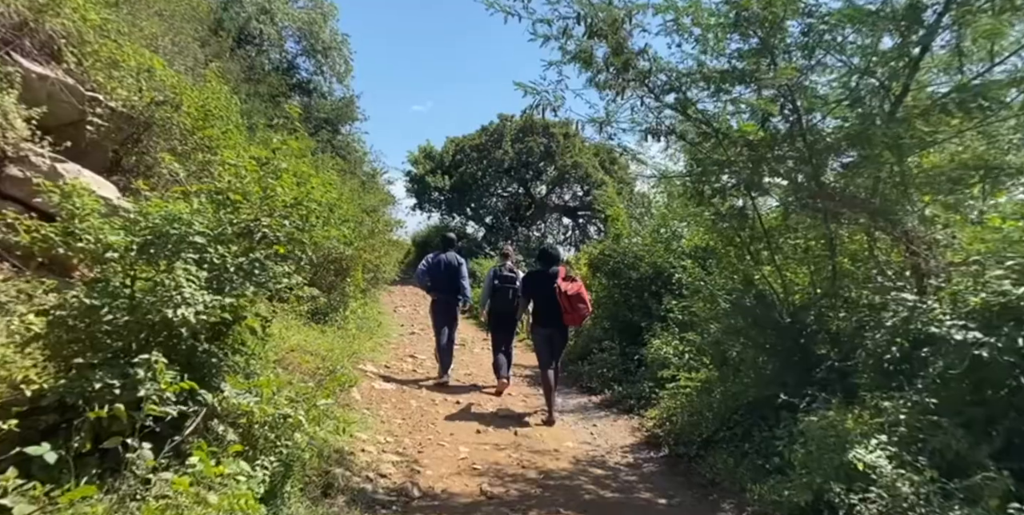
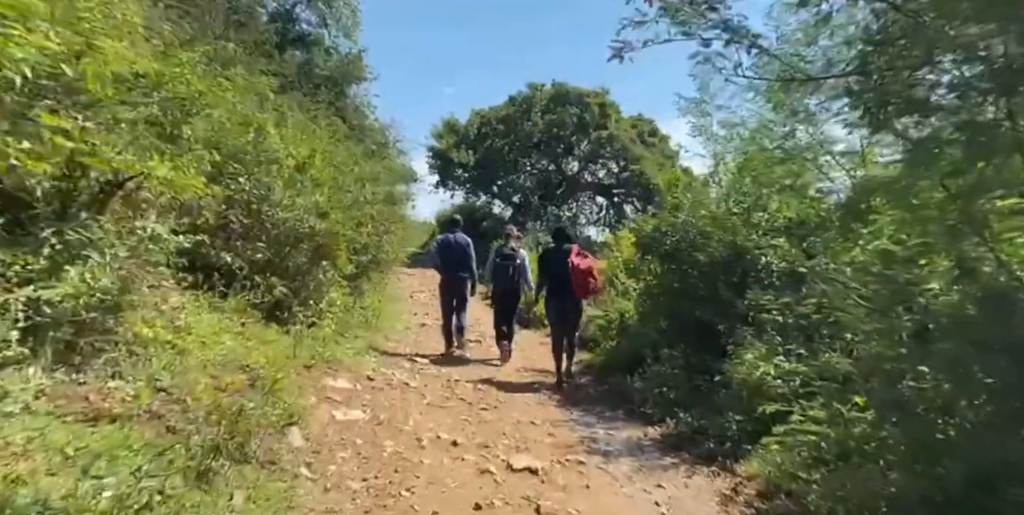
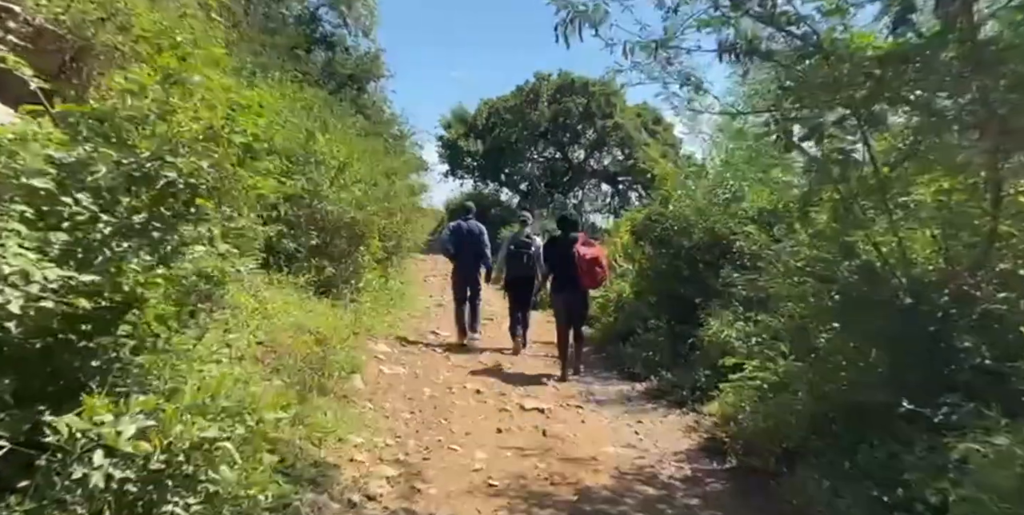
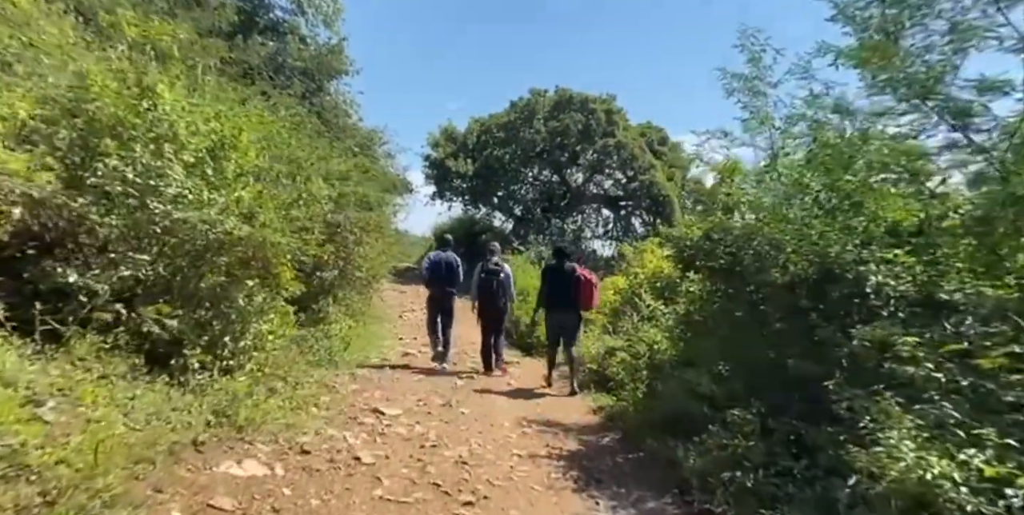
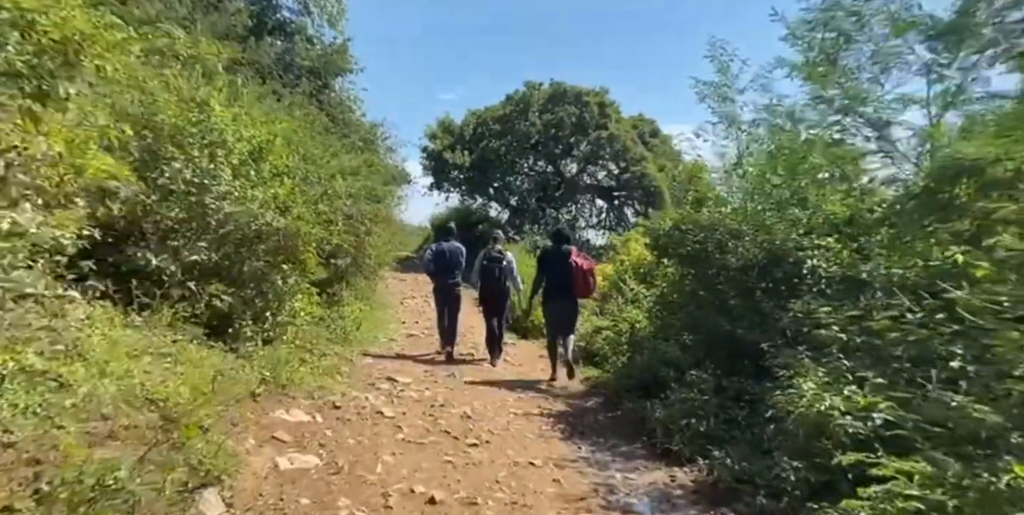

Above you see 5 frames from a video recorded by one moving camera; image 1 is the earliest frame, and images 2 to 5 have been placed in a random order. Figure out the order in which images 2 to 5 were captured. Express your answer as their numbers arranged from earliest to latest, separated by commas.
3, 2, 5, 4
